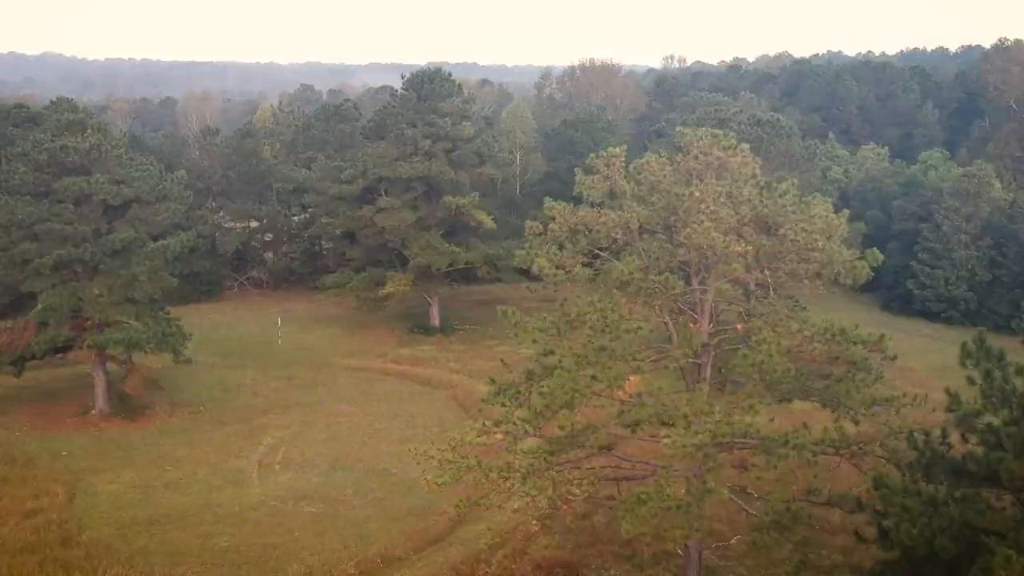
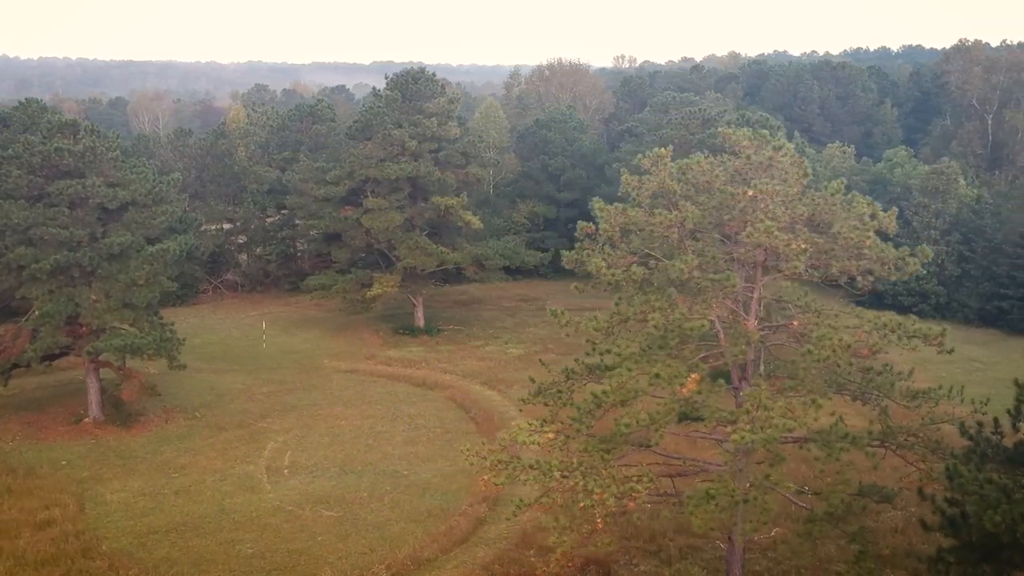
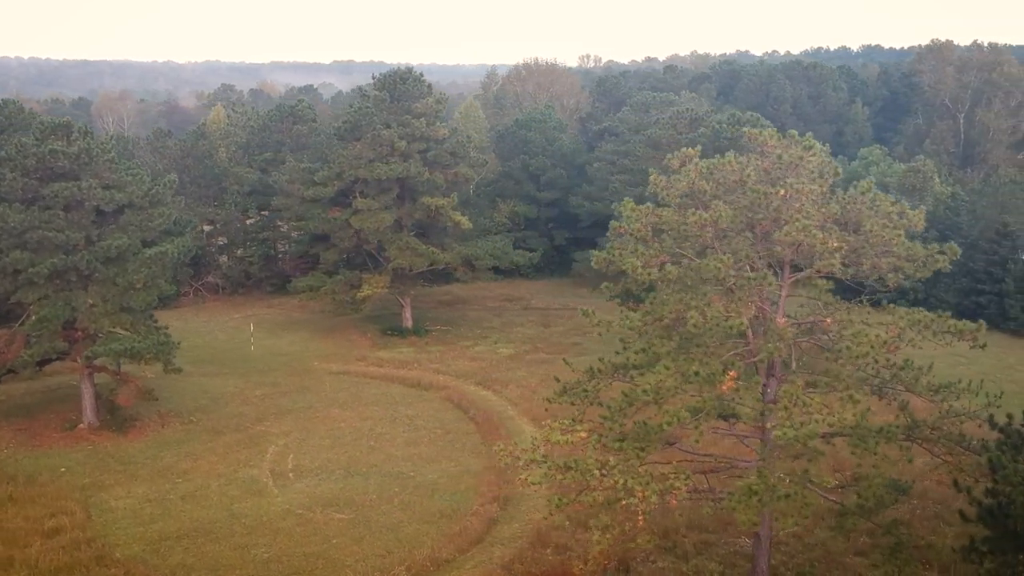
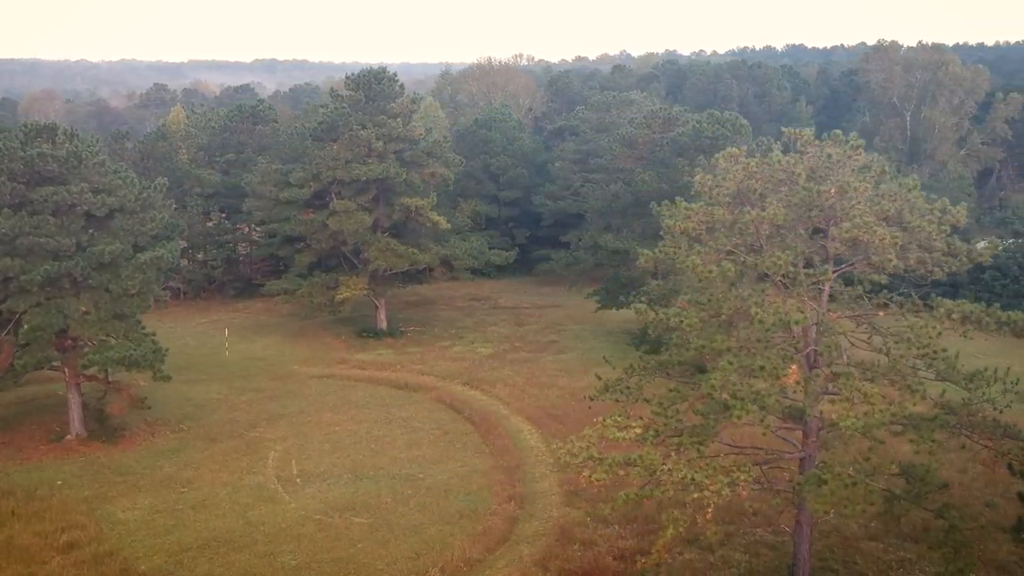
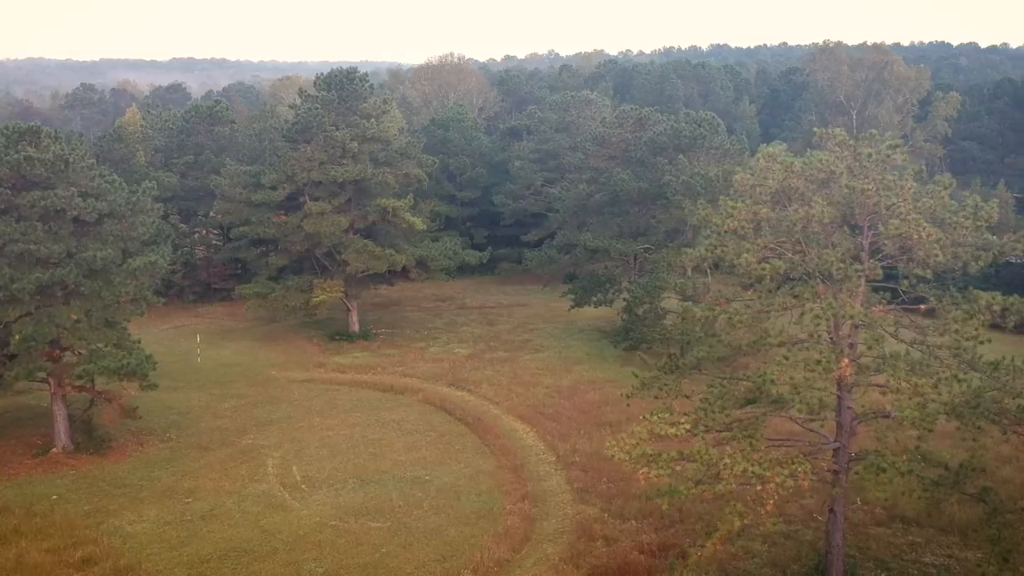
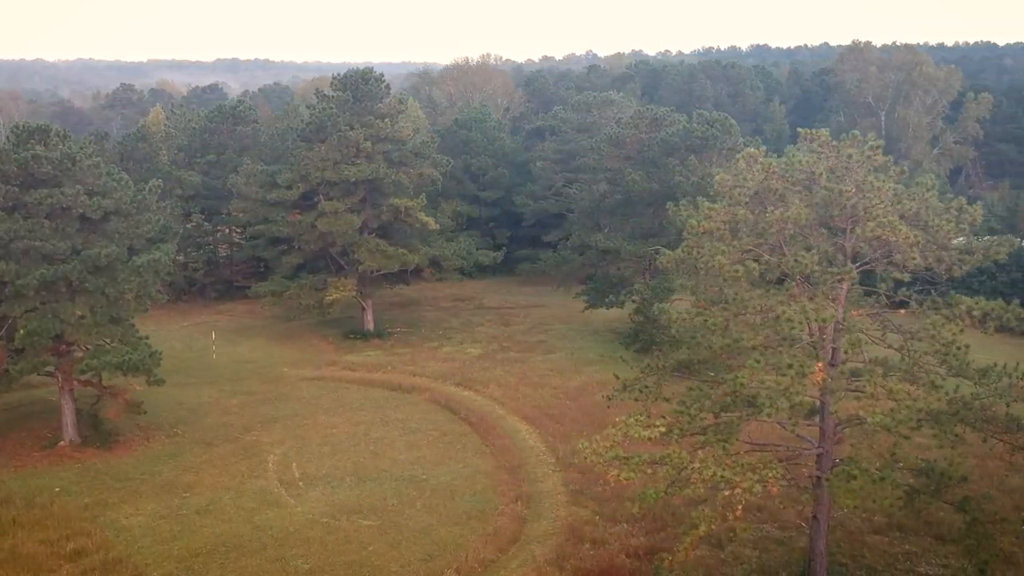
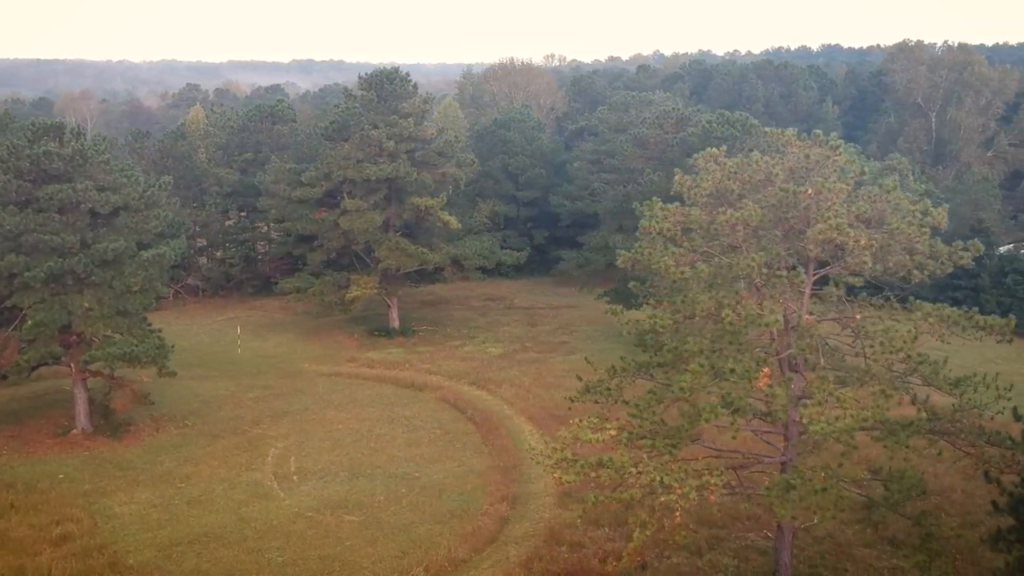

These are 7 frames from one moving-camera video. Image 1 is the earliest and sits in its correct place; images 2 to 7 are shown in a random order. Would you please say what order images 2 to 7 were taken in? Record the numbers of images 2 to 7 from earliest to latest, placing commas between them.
2, 3, 7, 4, 6, 5
